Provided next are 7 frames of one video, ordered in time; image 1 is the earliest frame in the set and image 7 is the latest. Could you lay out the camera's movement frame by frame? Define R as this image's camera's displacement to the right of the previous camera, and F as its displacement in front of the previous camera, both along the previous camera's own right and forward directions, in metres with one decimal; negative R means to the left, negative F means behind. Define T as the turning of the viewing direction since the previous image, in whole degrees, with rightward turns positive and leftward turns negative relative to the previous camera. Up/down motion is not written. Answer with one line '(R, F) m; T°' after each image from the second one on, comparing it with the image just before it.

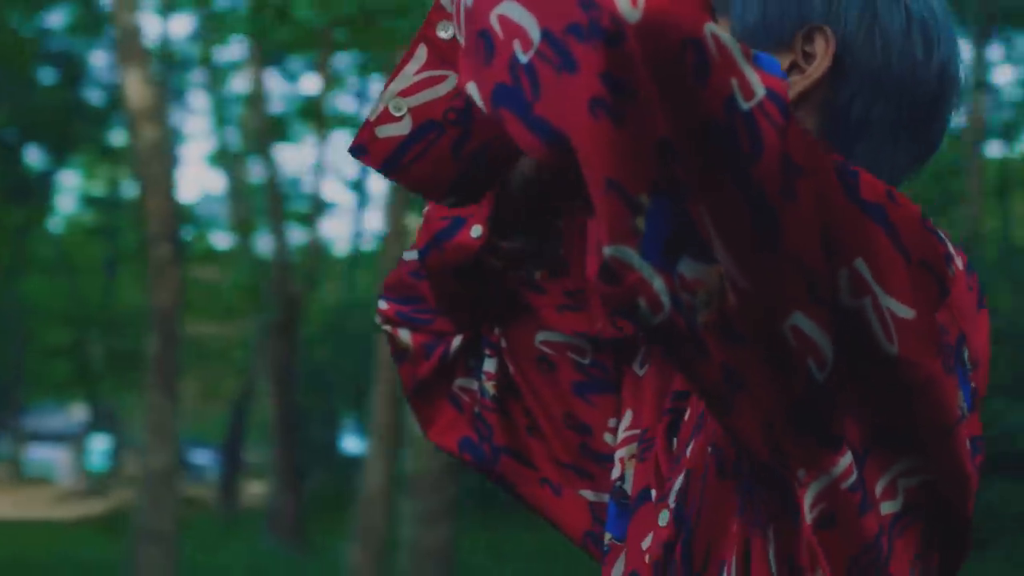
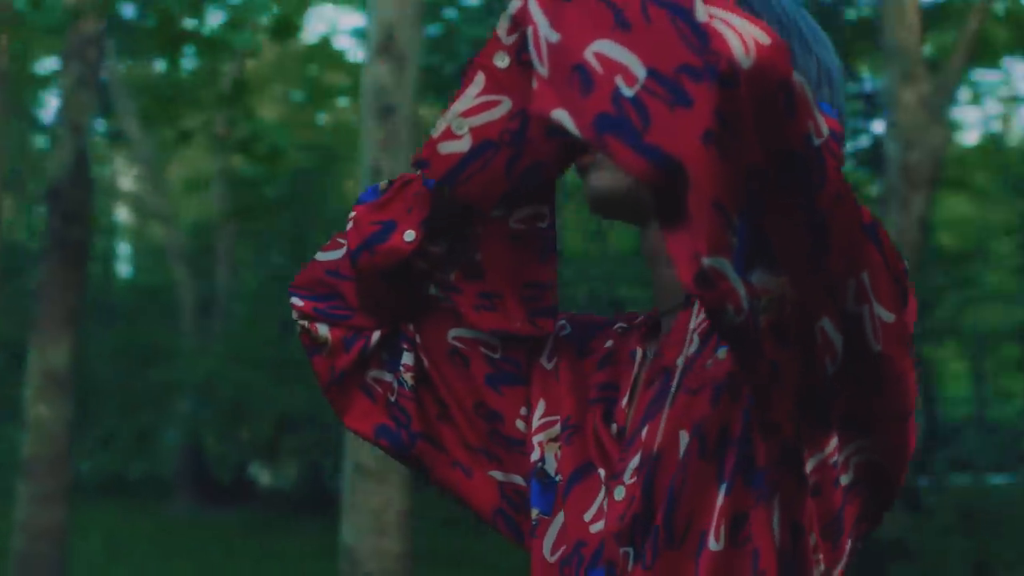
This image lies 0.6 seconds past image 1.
(-0.5, -0.1) m; +16°
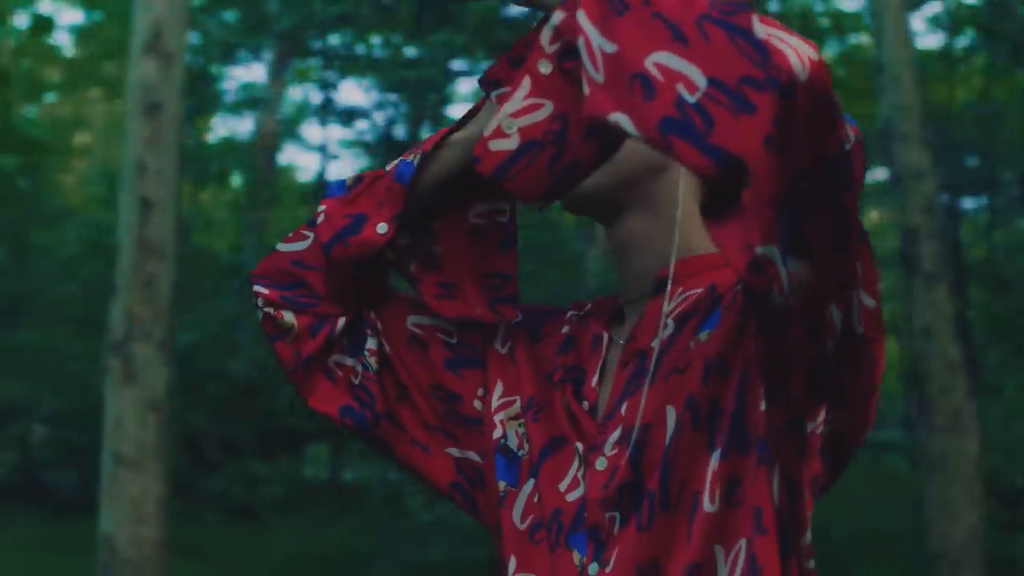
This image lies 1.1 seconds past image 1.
(-0.4, -0.1) m; +11°
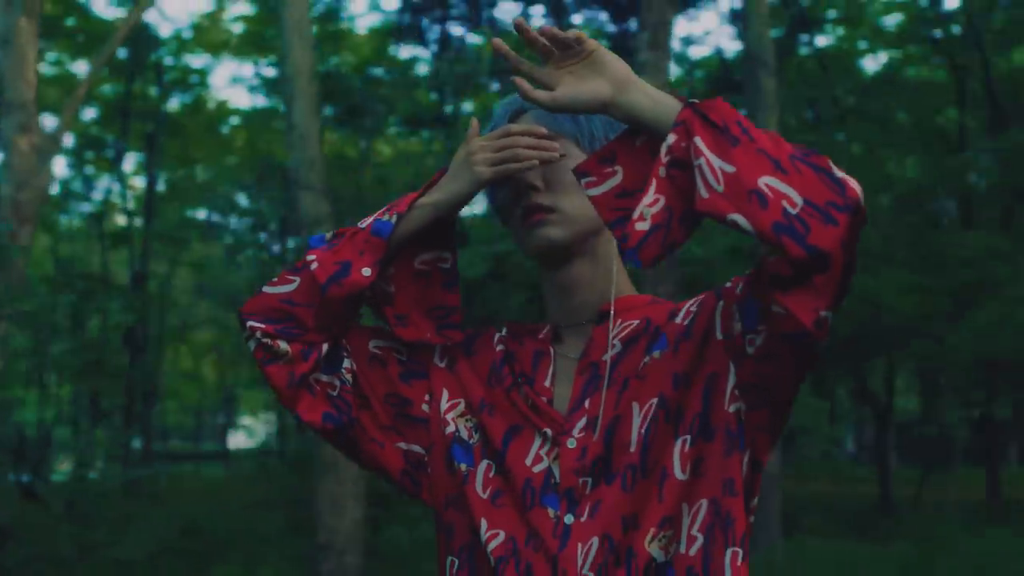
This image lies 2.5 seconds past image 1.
(-1.6, -0.3) m; +31°
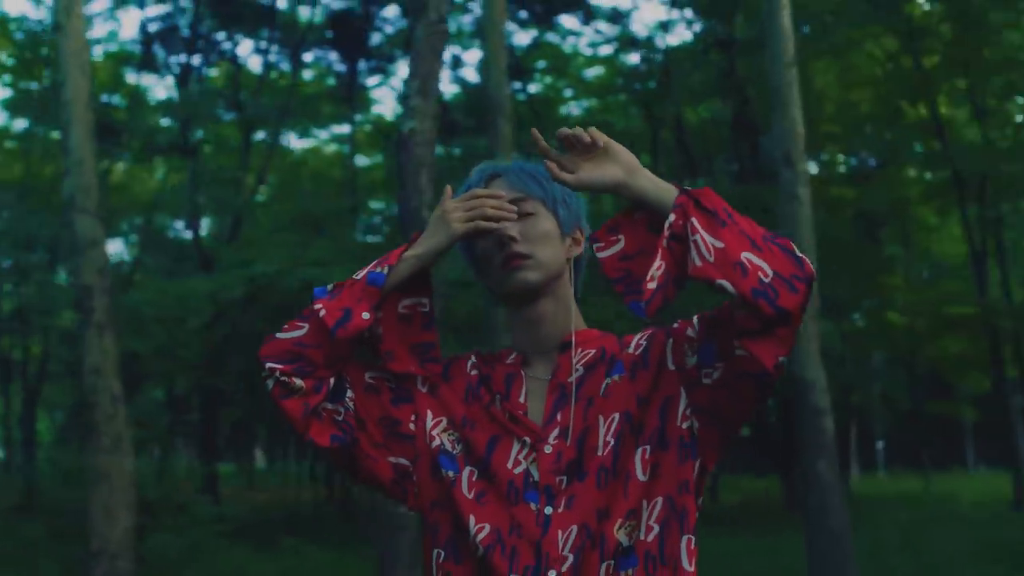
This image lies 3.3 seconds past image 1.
(-0.9, -0.6) m; +14°
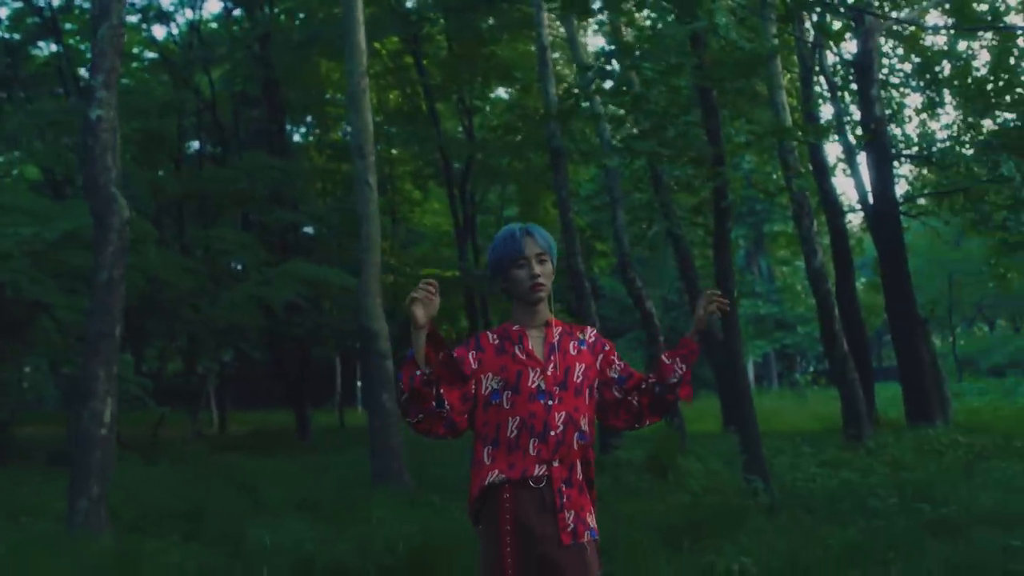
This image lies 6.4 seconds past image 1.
(-1.7, -2.2) m; +22°
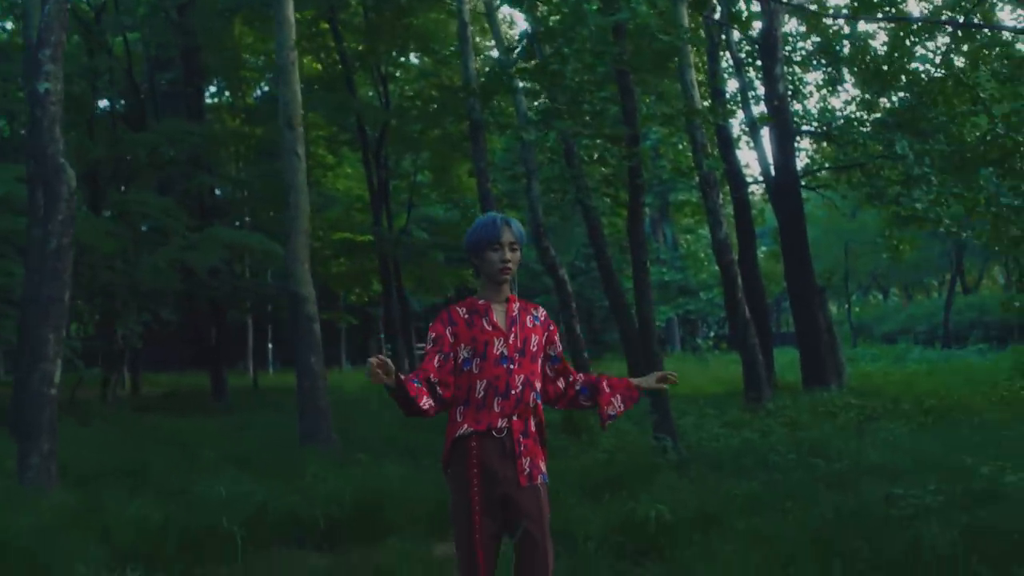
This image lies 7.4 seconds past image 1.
(-0.2, -0.6) m; +4°
